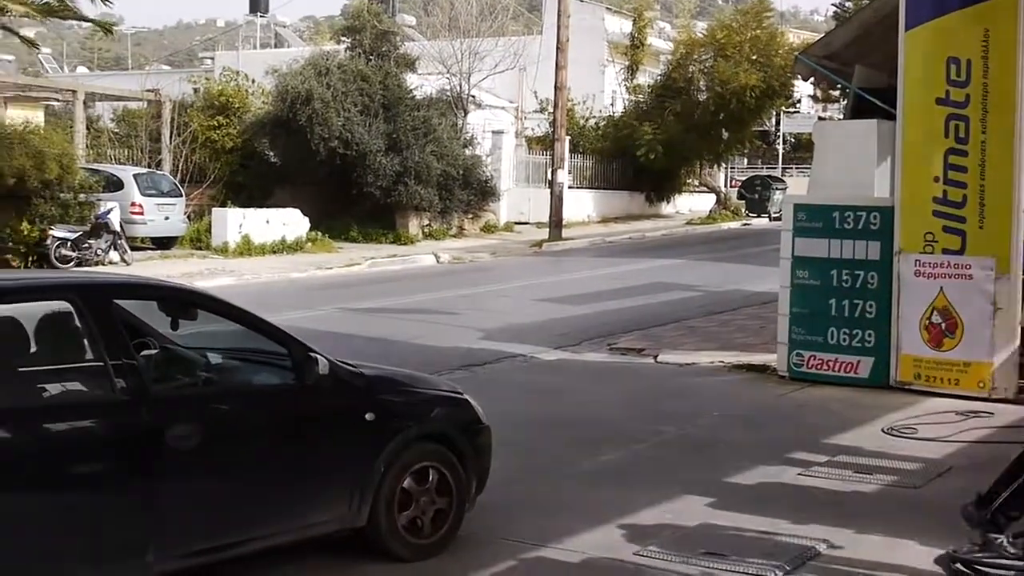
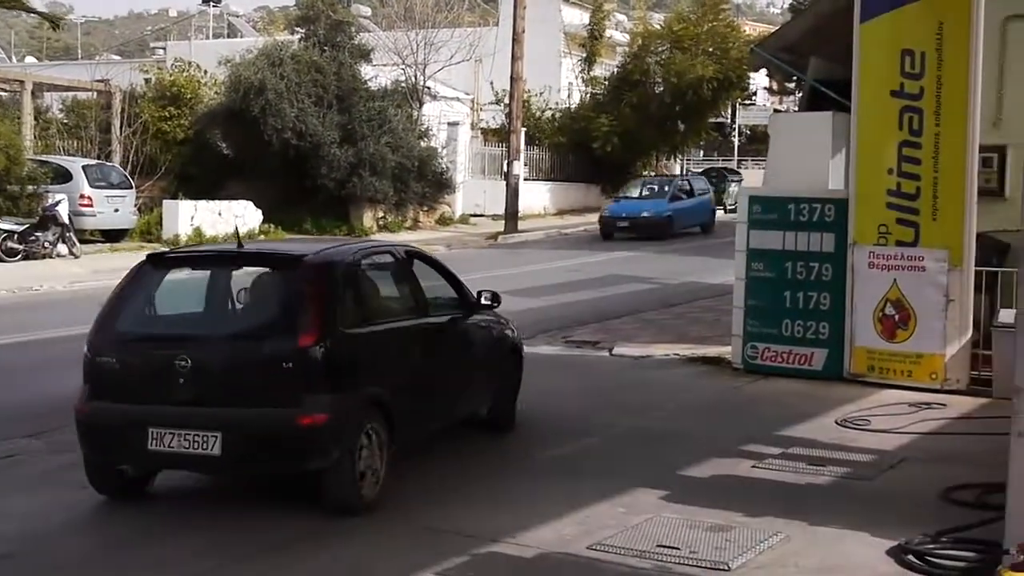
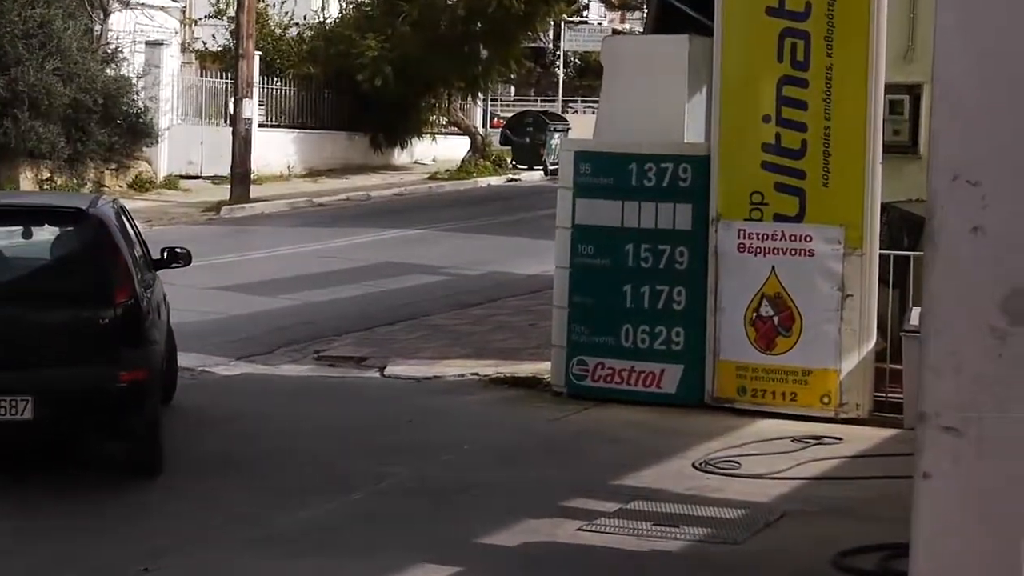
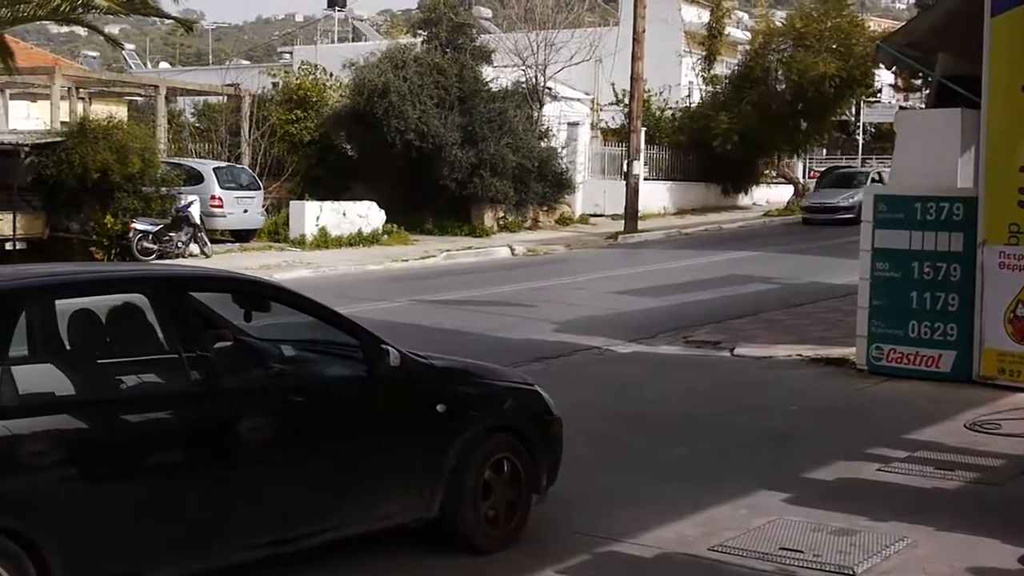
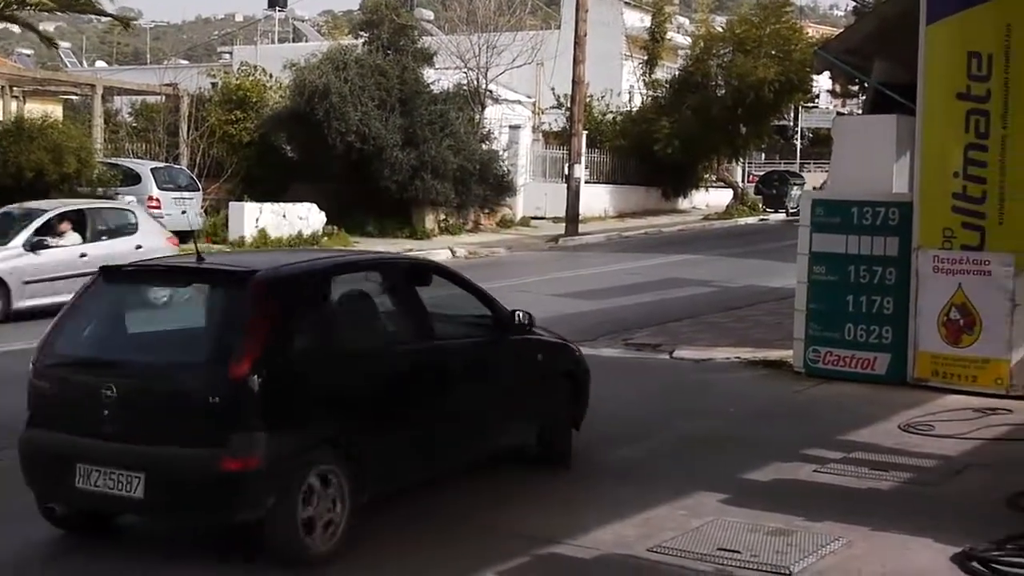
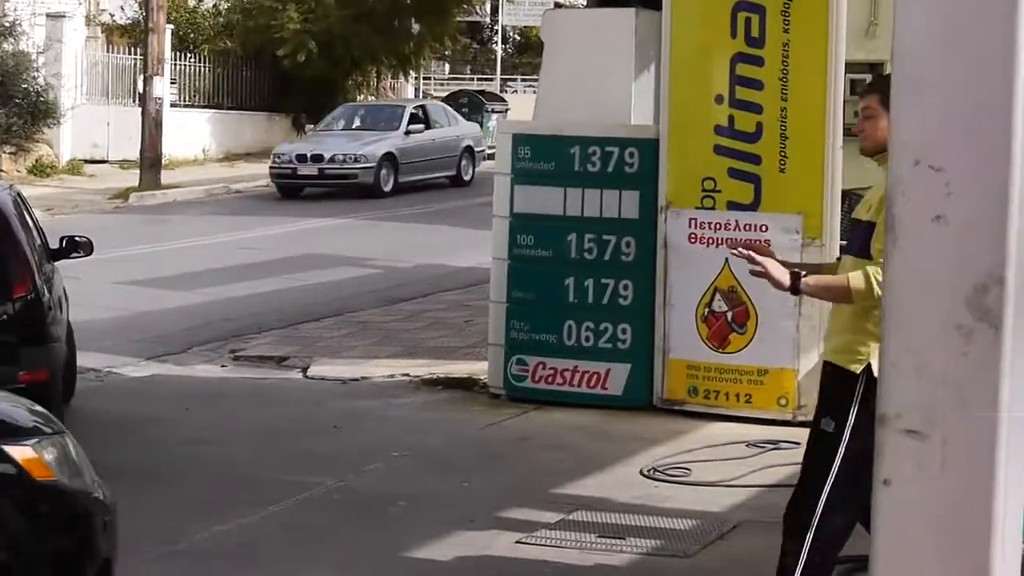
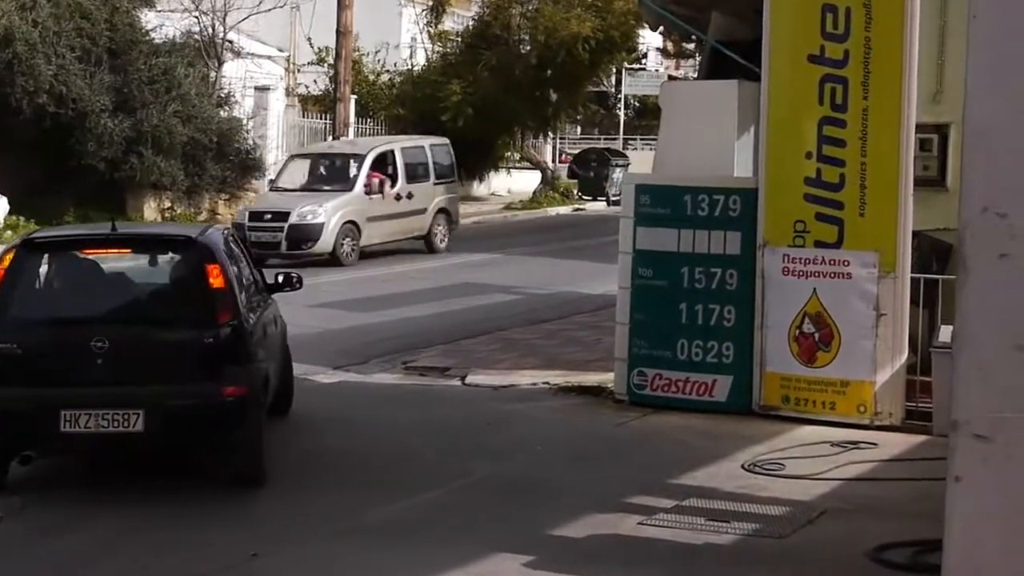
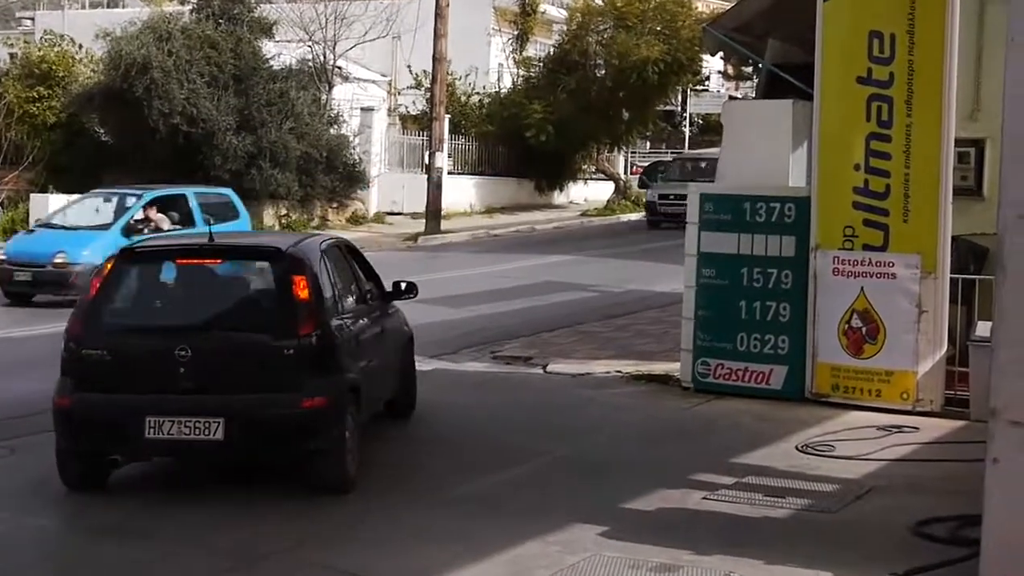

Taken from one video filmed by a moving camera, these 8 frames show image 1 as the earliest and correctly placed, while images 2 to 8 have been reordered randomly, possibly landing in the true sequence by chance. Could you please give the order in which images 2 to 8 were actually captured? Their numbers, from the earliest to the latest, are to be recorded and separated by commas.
4, 5, 2, 8, 7, 3, 6
